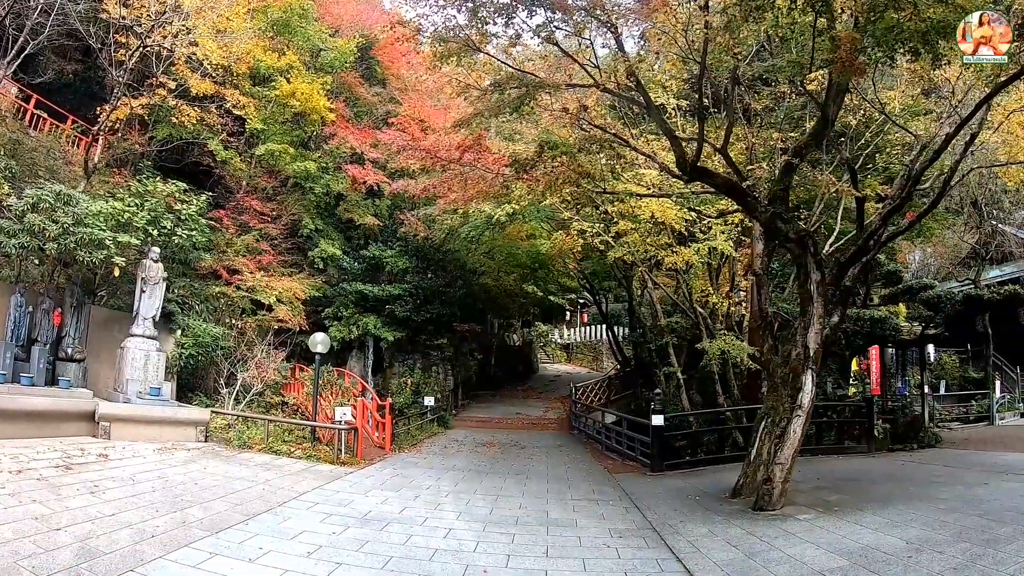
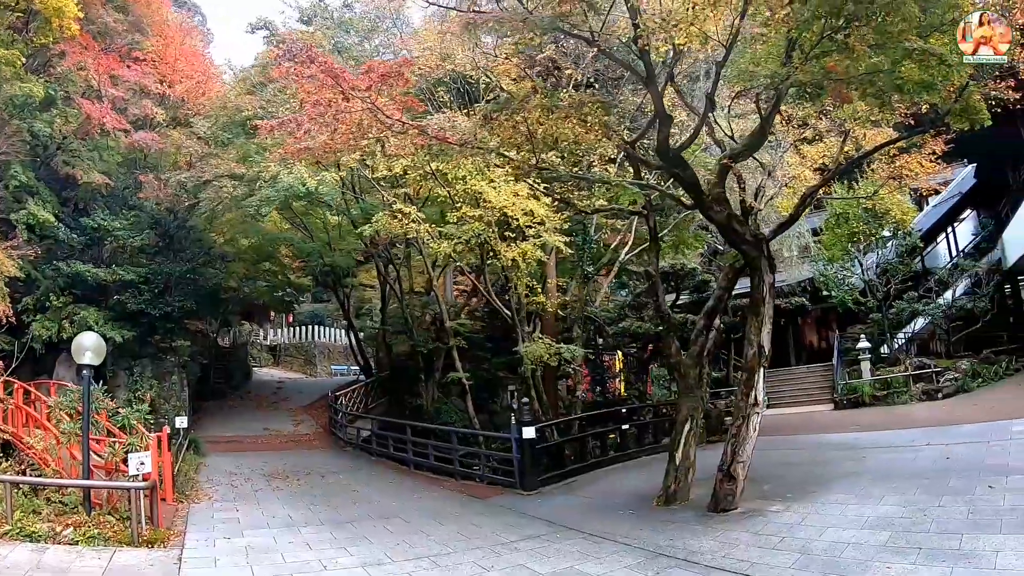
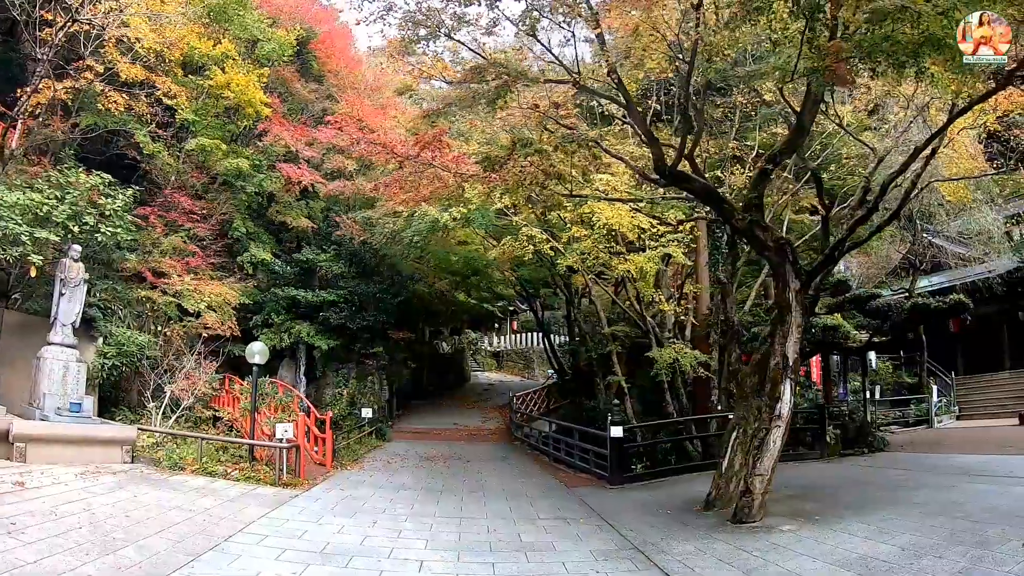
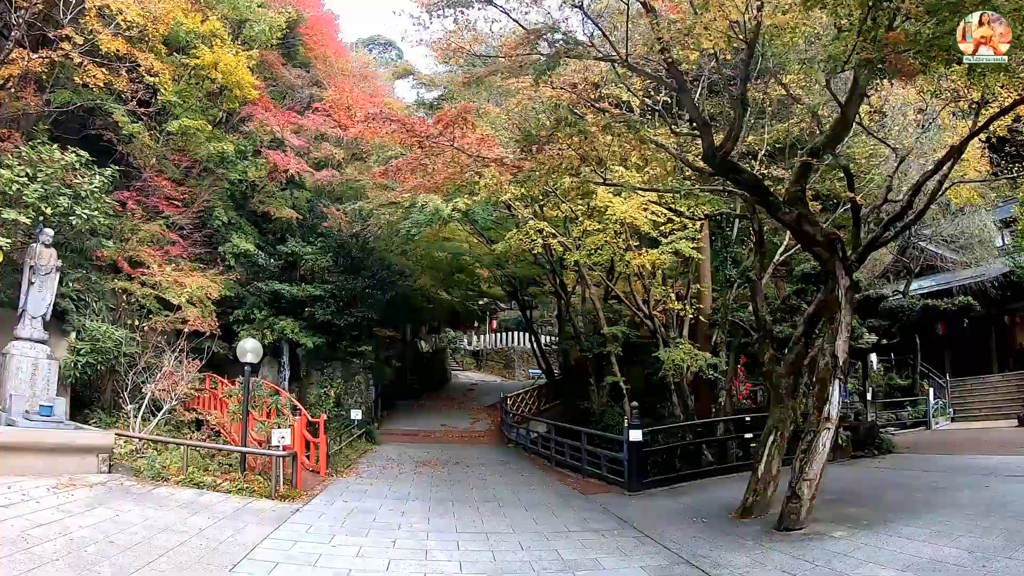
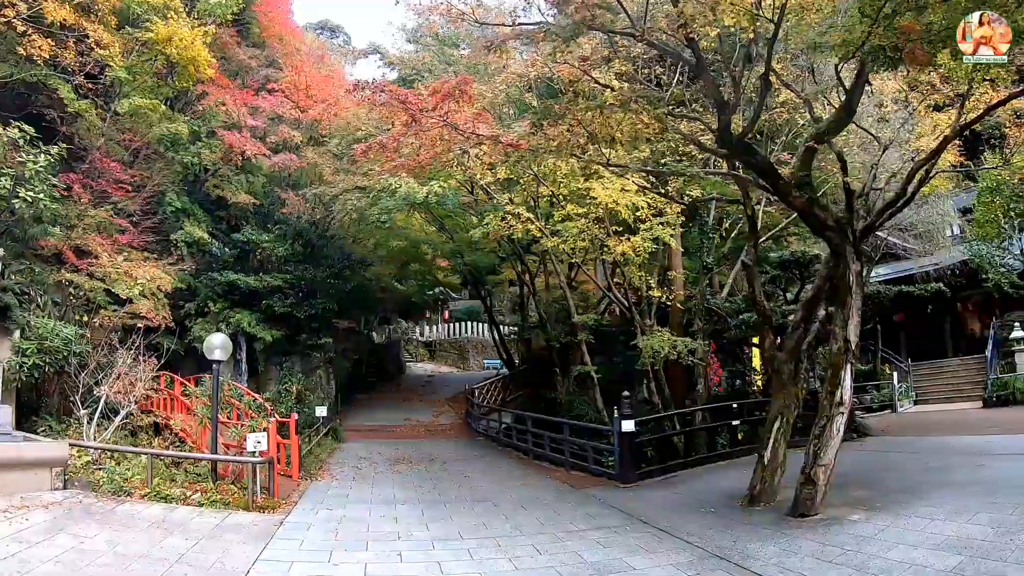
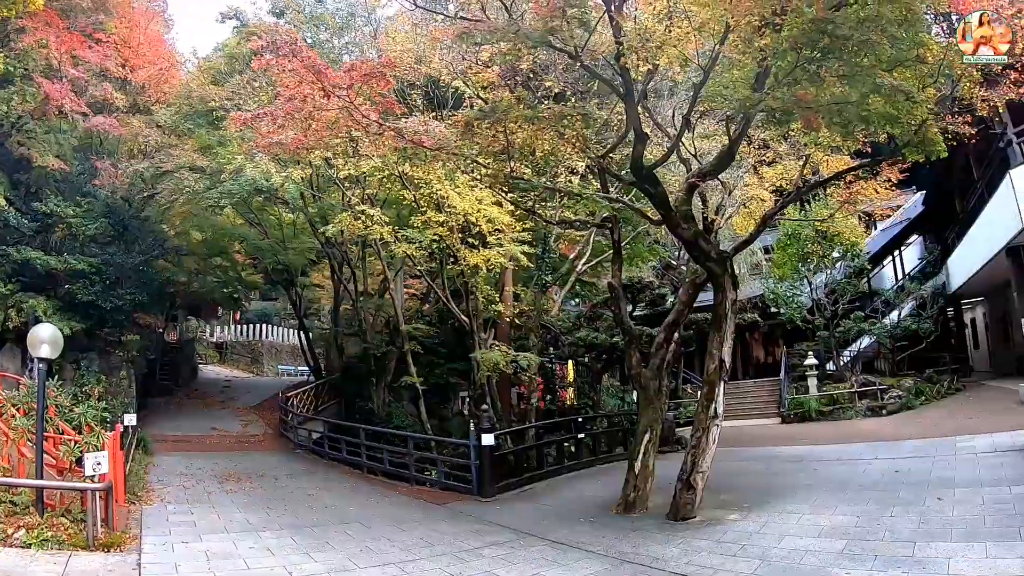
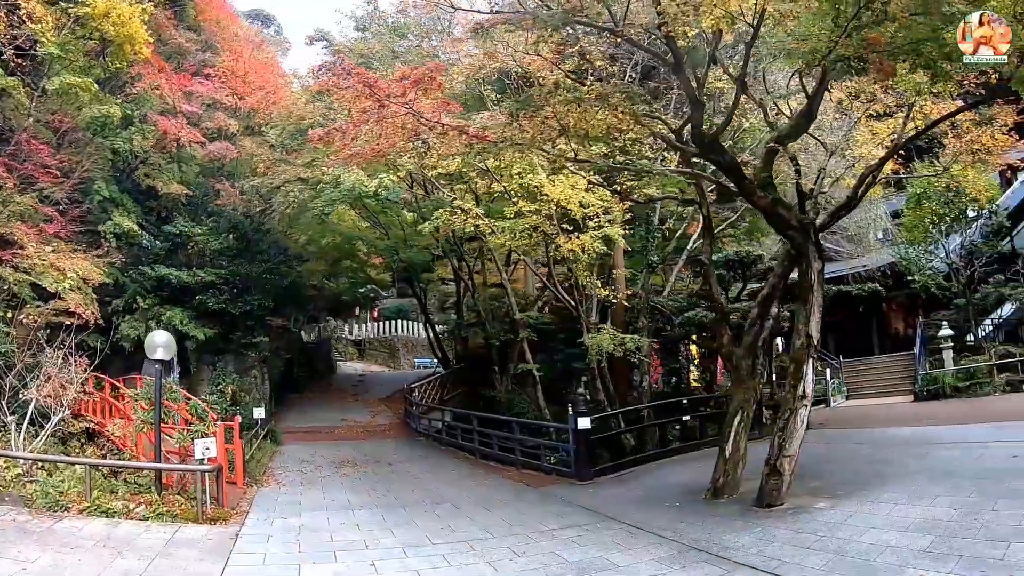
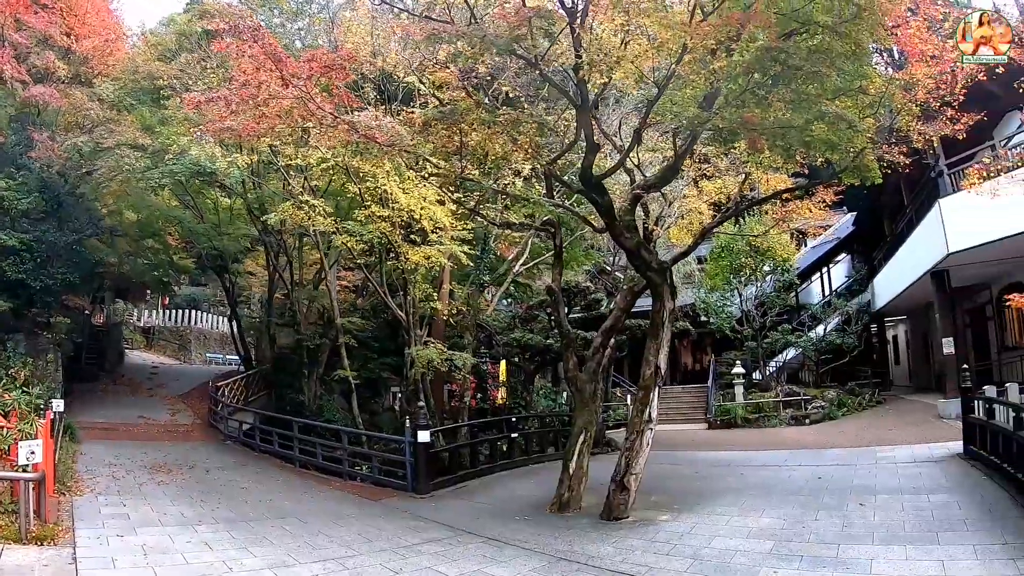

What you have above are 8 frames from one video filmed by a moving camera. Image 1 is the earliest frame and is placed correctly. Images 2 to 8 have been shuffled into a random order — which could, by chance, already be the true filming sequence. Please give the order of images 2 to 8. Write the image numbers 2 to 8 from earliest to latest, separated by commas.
3, 4, 5, 7, 2, 6, 8
